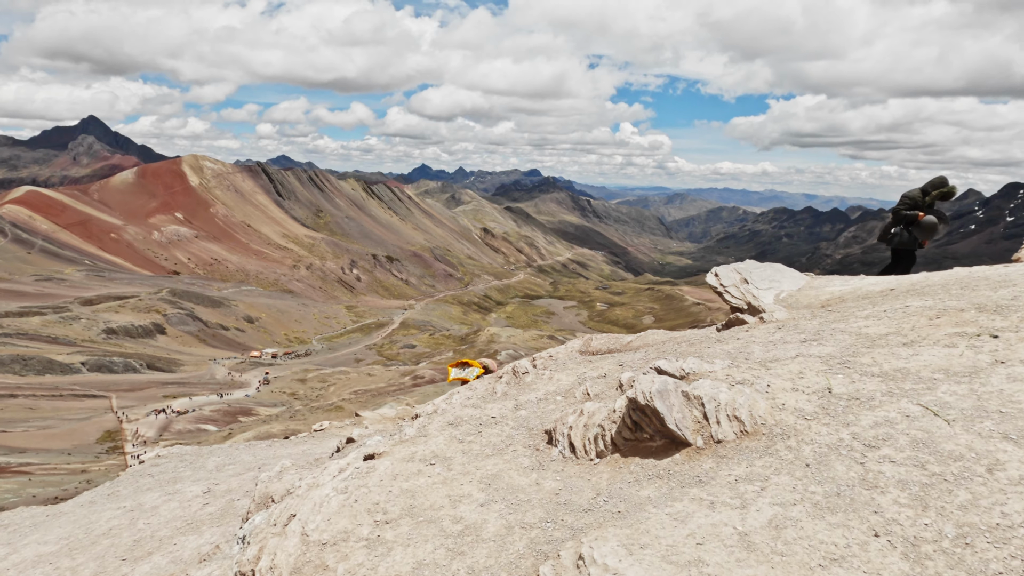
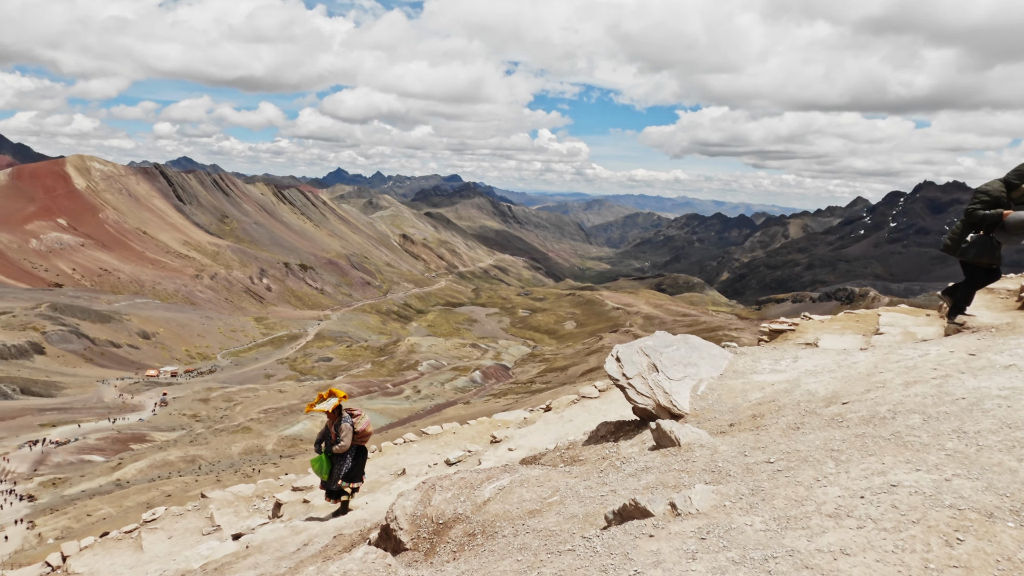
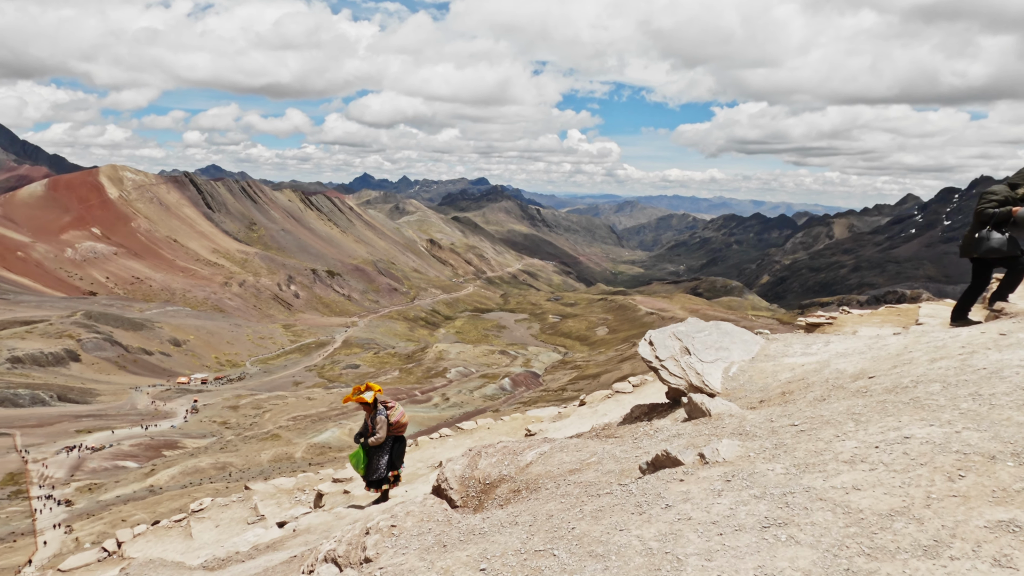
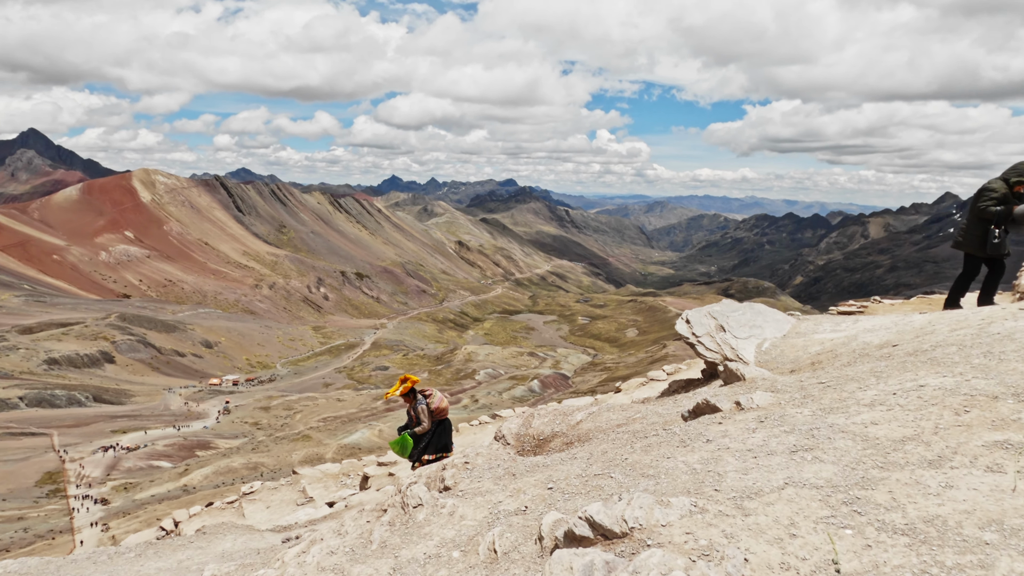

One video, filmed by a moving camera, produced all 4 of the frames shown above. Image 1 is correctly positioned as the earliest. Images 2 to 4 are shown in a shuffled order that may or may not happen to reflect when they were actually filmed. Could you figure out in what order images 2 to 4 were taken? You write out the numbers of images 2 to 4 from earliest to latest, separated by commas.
4, 3, 2
